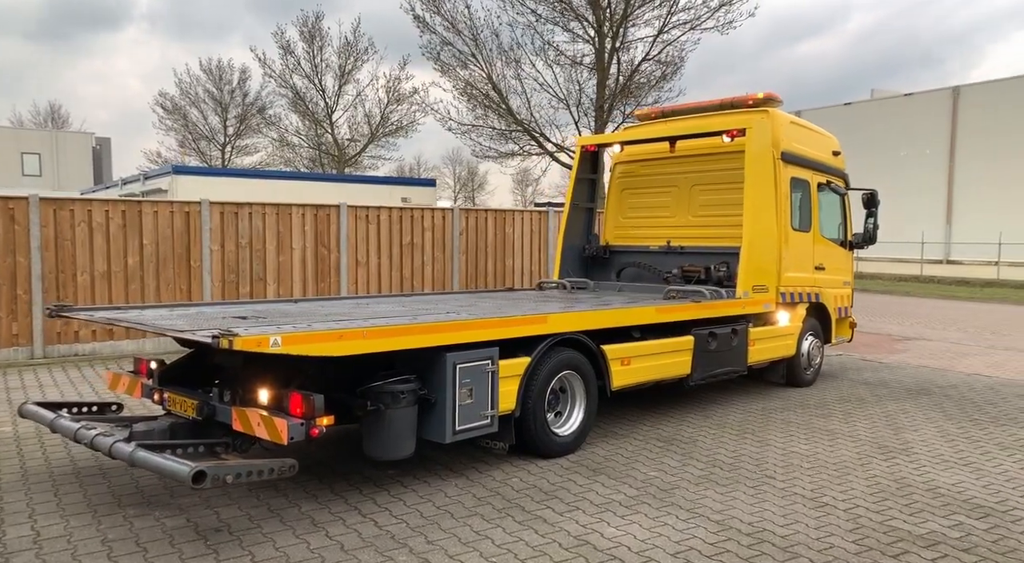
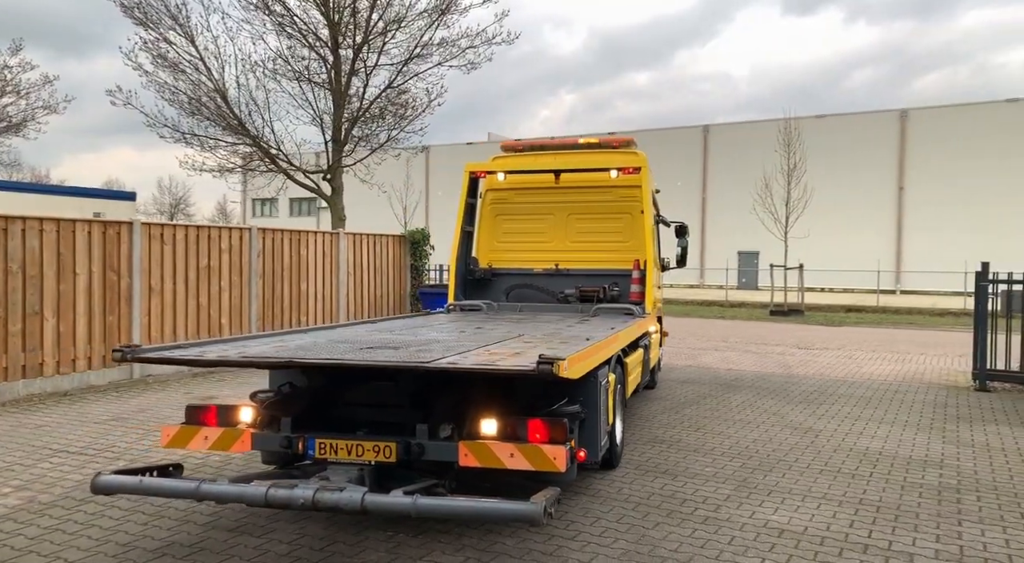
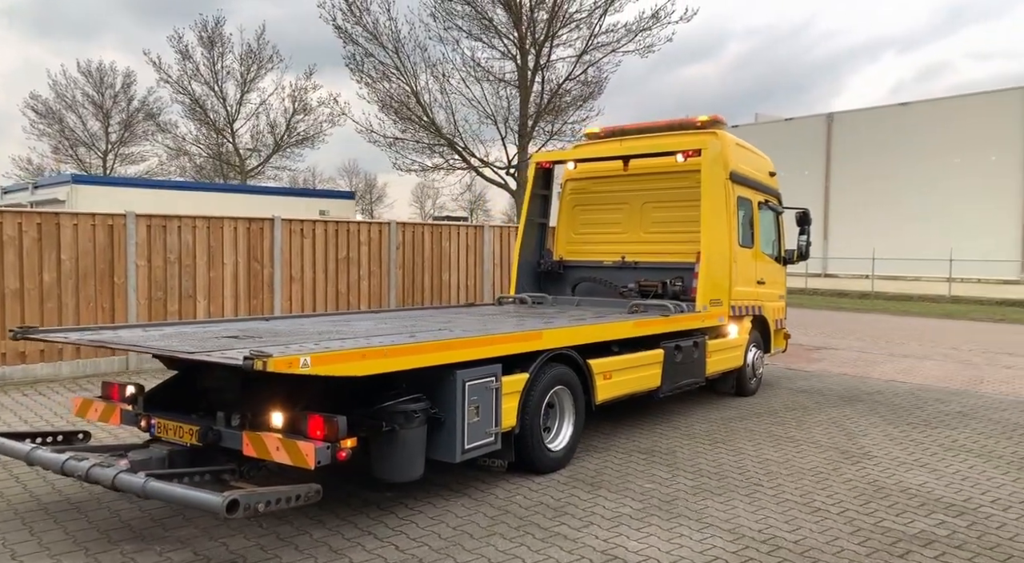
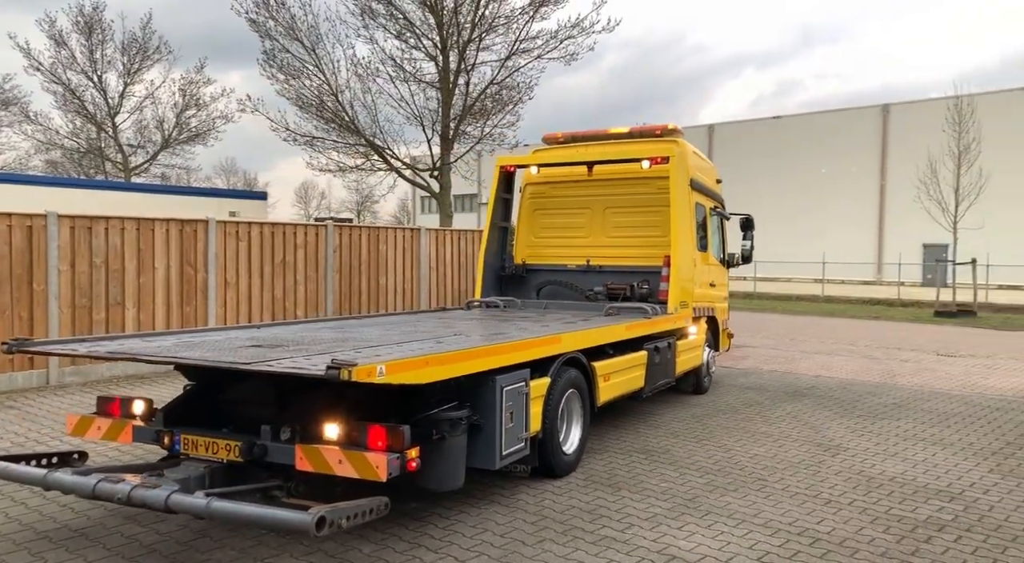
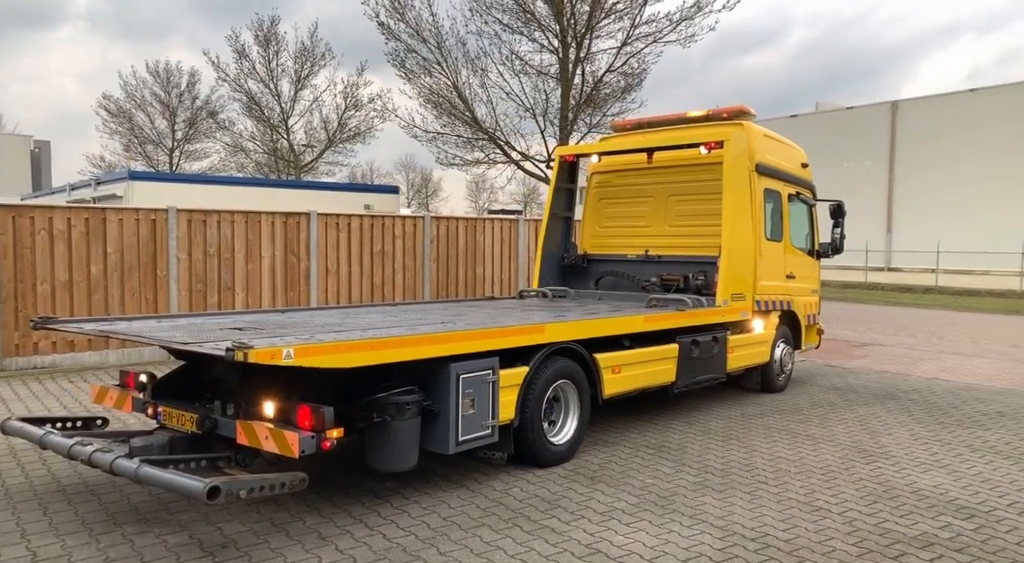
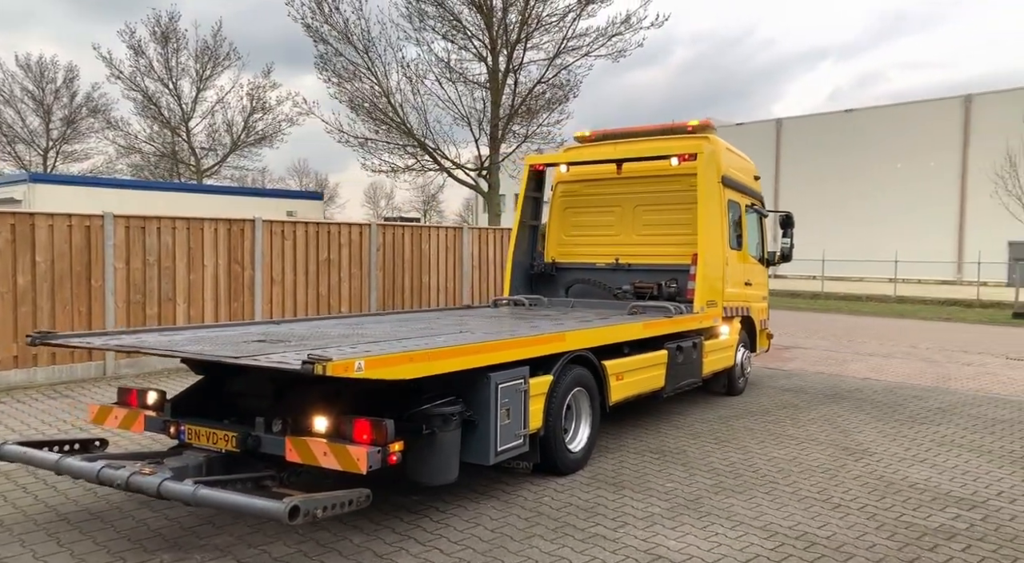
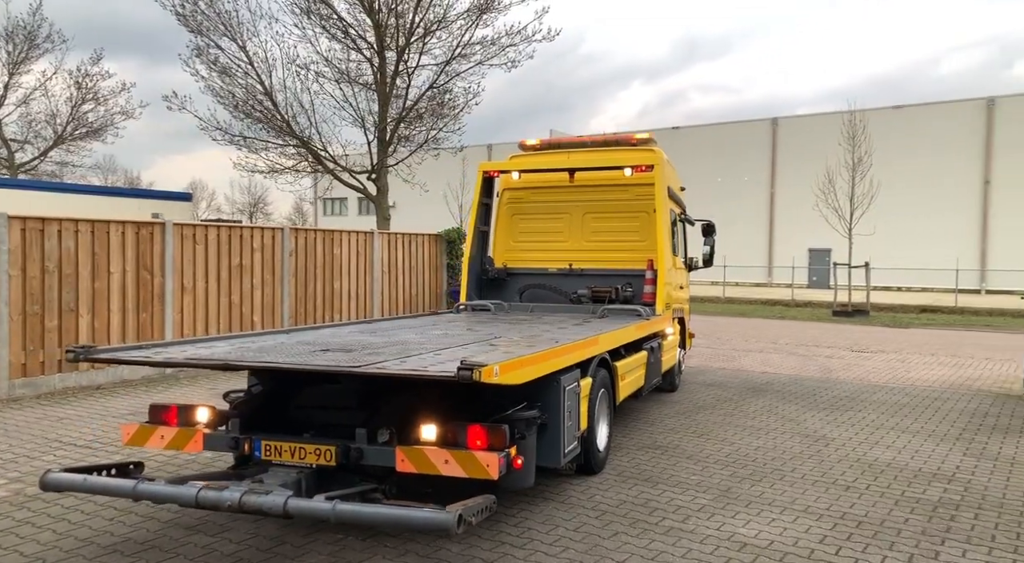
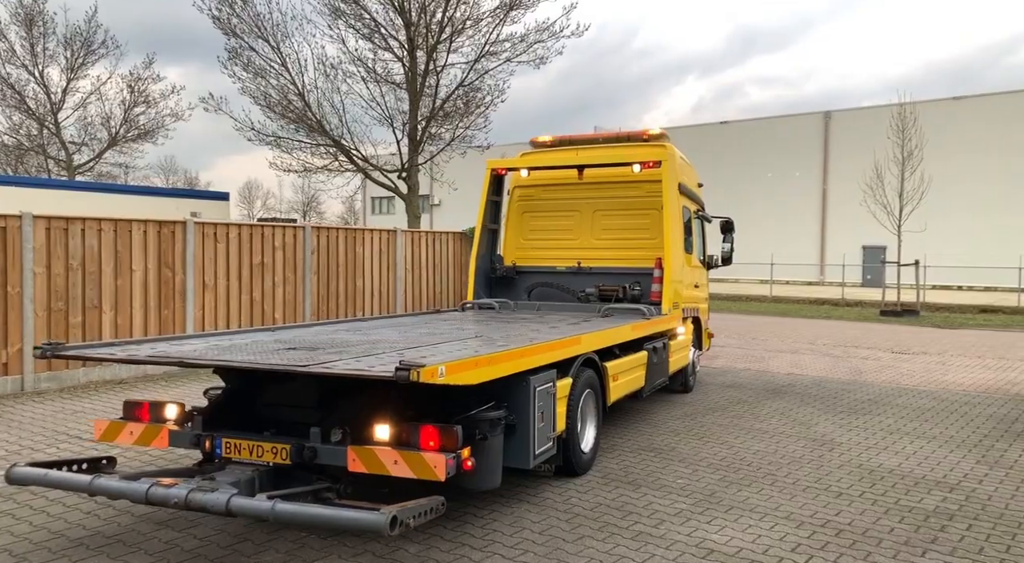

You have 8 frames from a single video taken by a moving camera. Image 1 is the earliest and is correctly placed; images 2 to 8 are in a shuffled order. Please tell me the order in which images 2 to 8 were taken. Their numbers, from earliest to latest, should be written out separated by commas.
5, 3, 6, 4, 8, 7, 2
